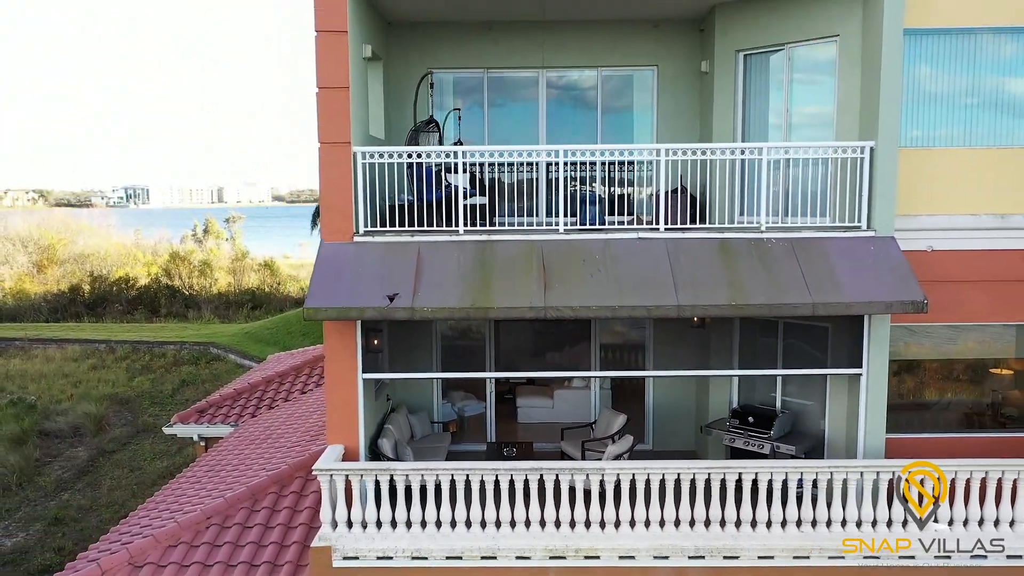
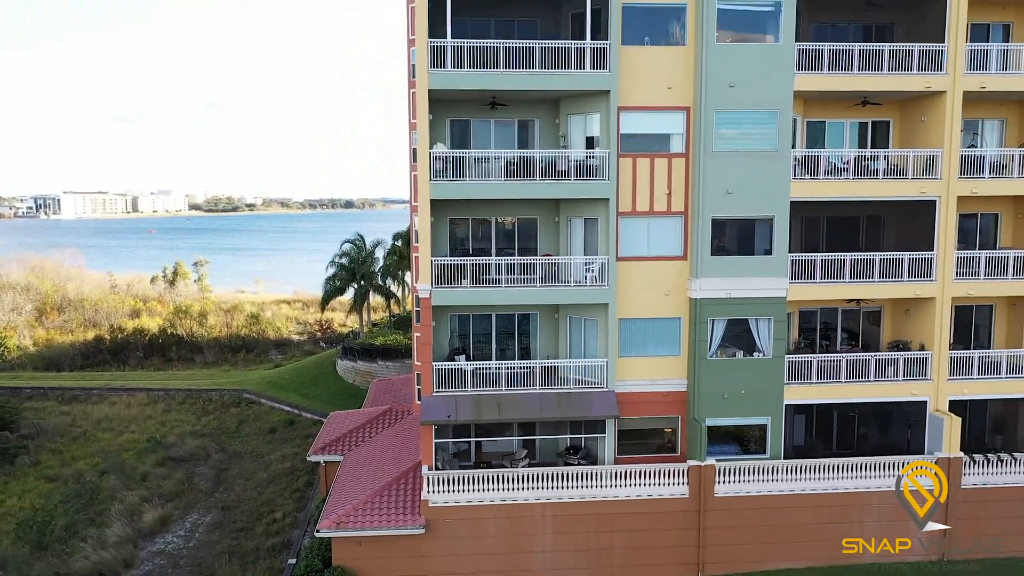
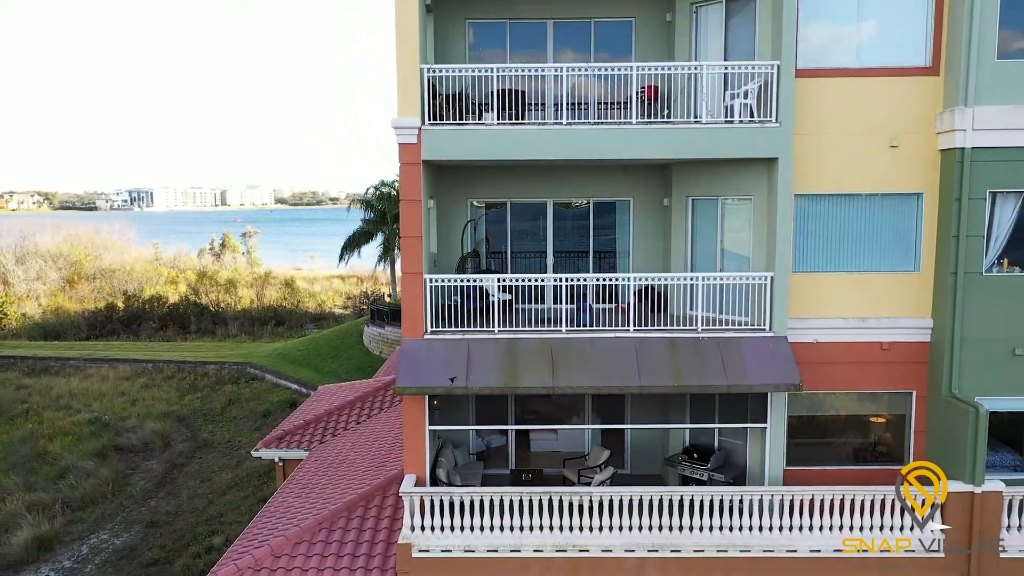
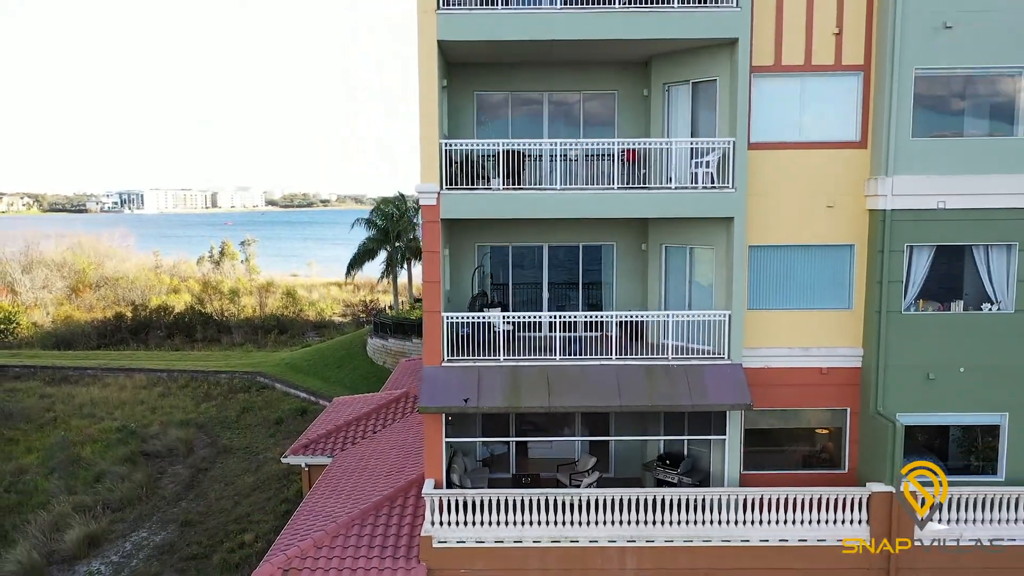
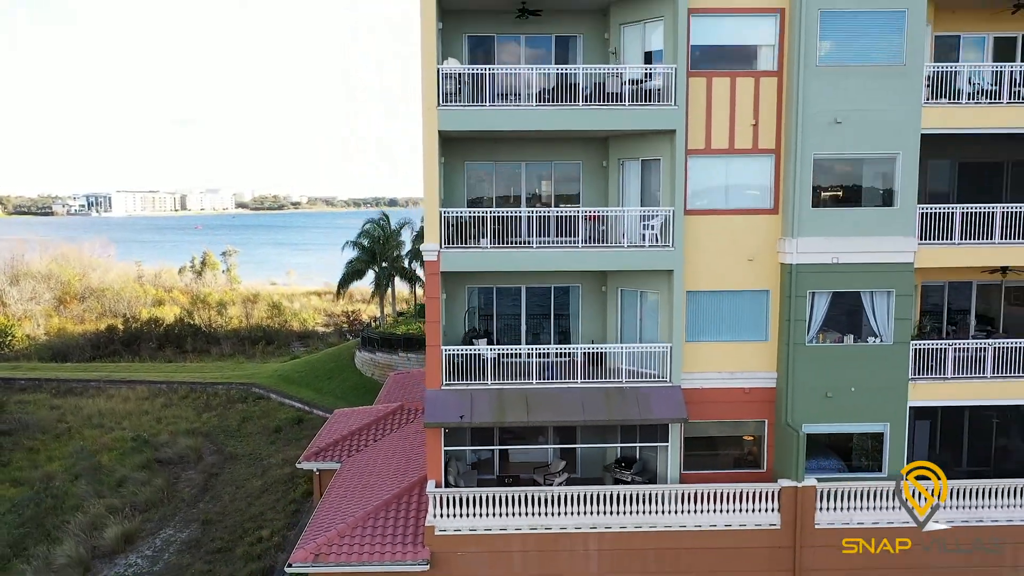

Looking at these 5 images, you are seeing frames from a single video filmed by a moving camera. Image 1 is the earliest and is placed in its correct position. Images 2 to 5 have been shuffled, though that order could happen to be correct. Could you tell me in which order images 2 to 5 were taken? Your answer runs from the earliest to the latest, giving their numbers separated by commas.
3, 4, 5, 2
